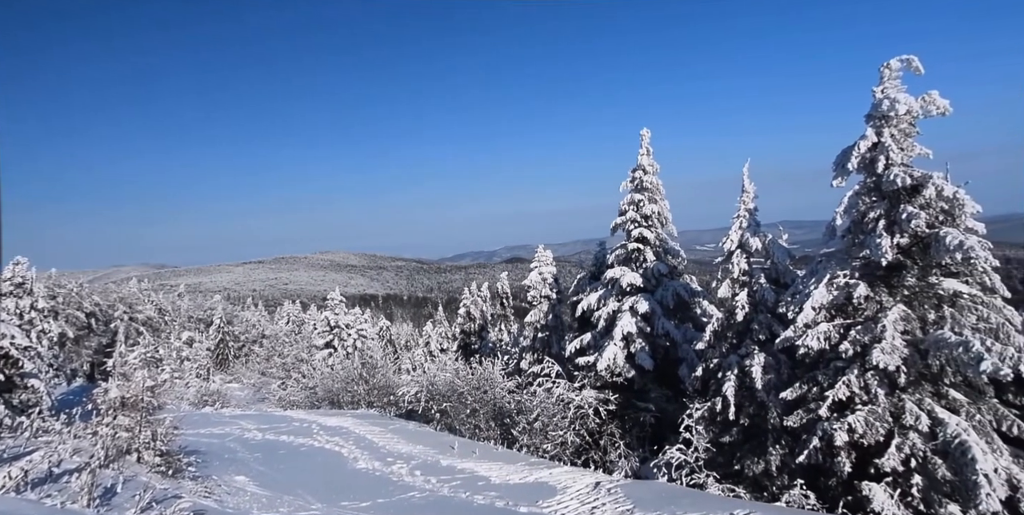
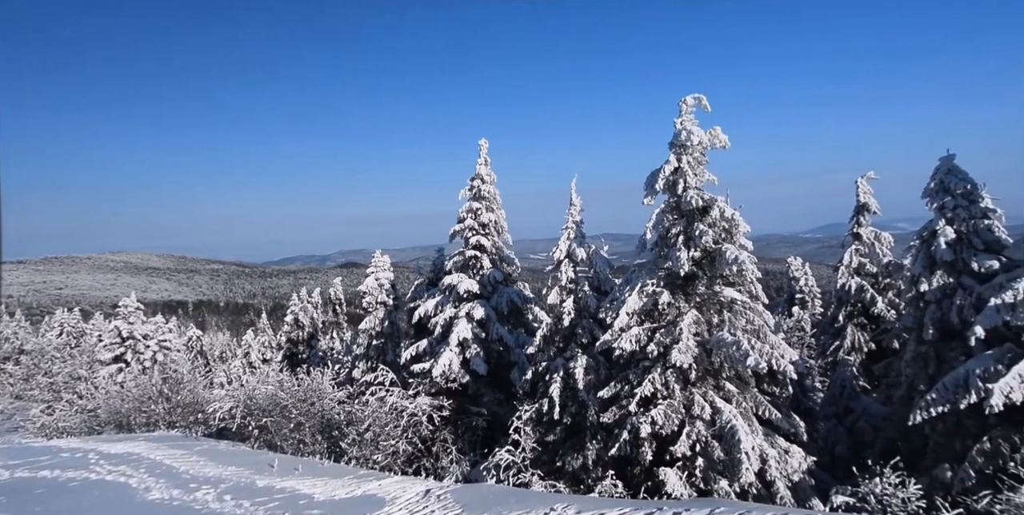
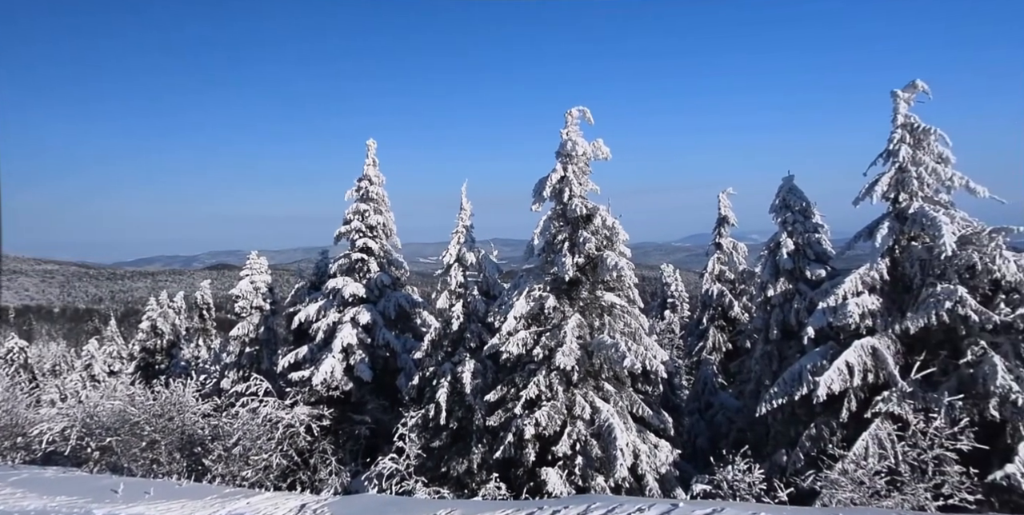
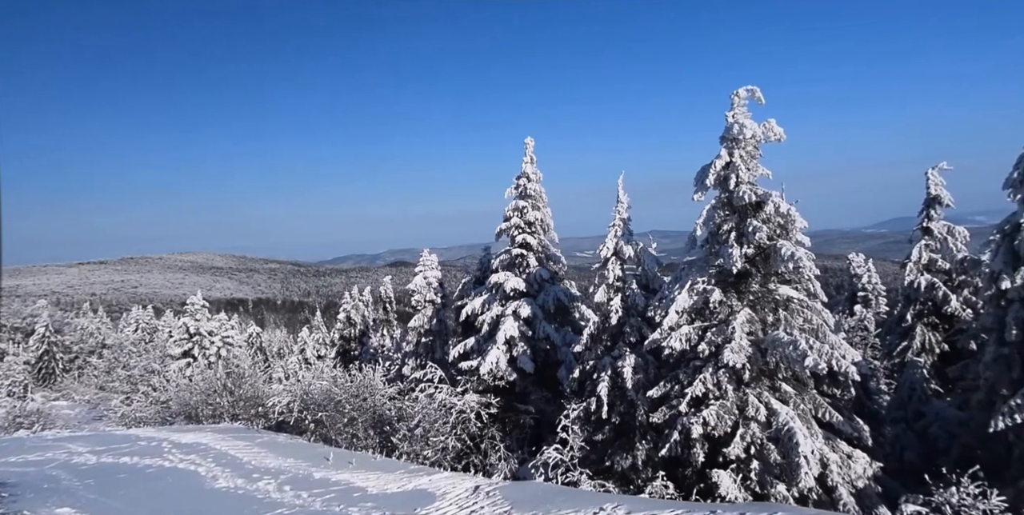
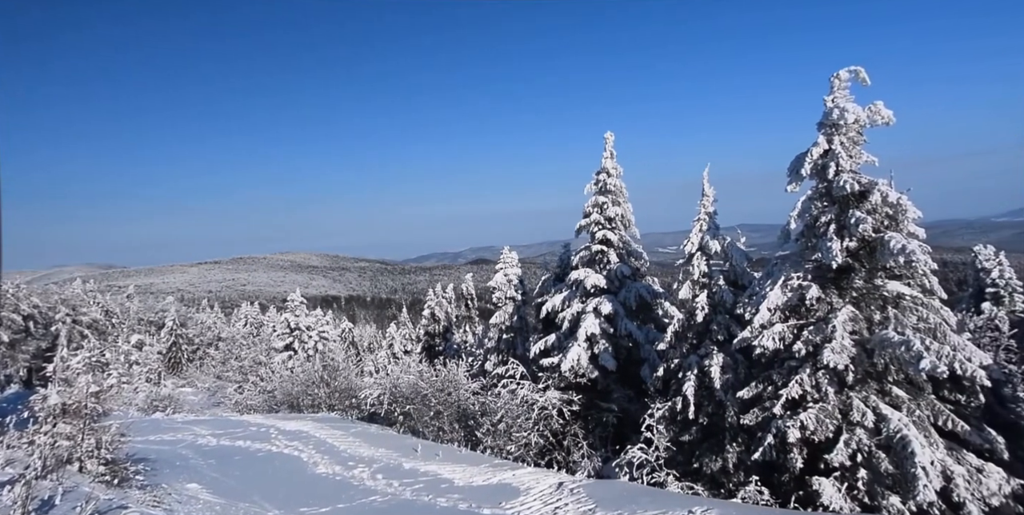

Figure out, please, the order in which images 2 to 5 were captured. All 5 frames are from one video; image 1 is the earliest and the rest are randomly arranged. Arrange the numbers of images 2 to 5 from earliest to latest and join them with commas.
5, 4, 2, 3
